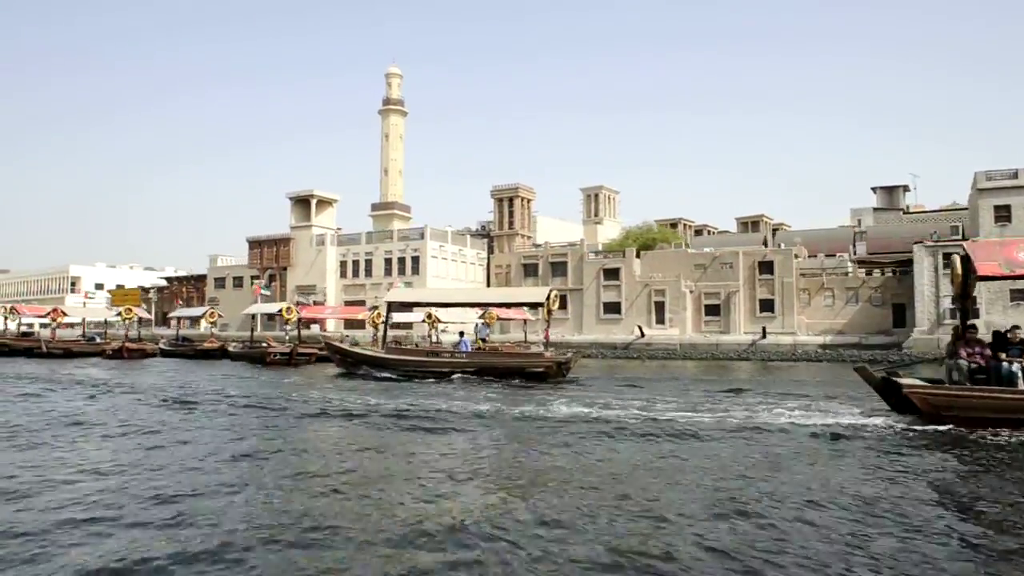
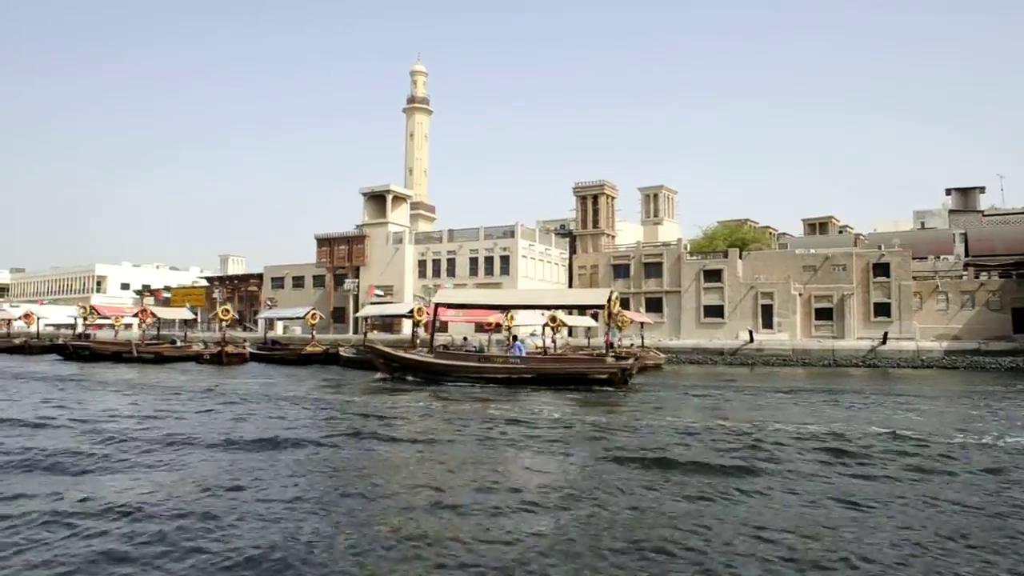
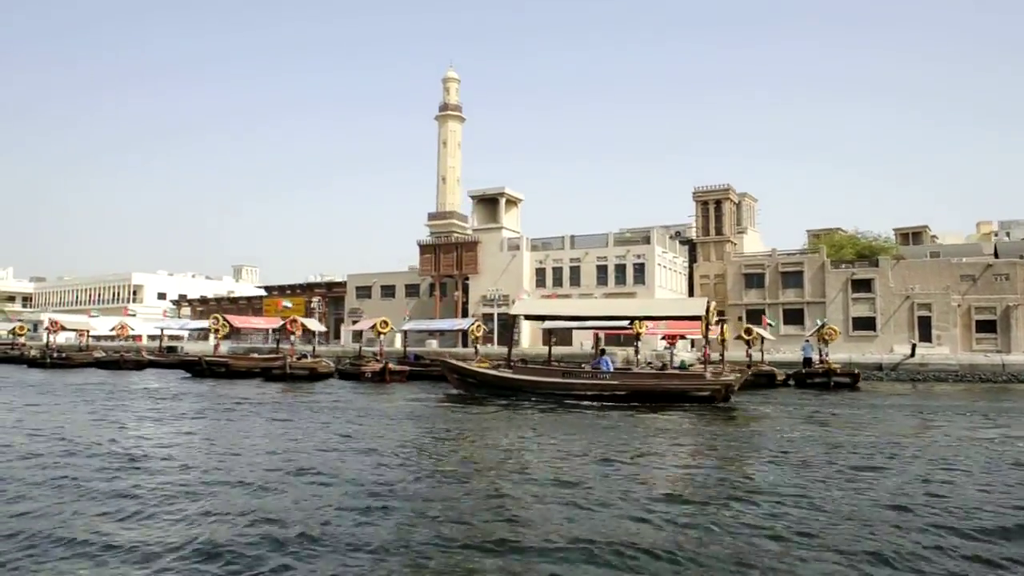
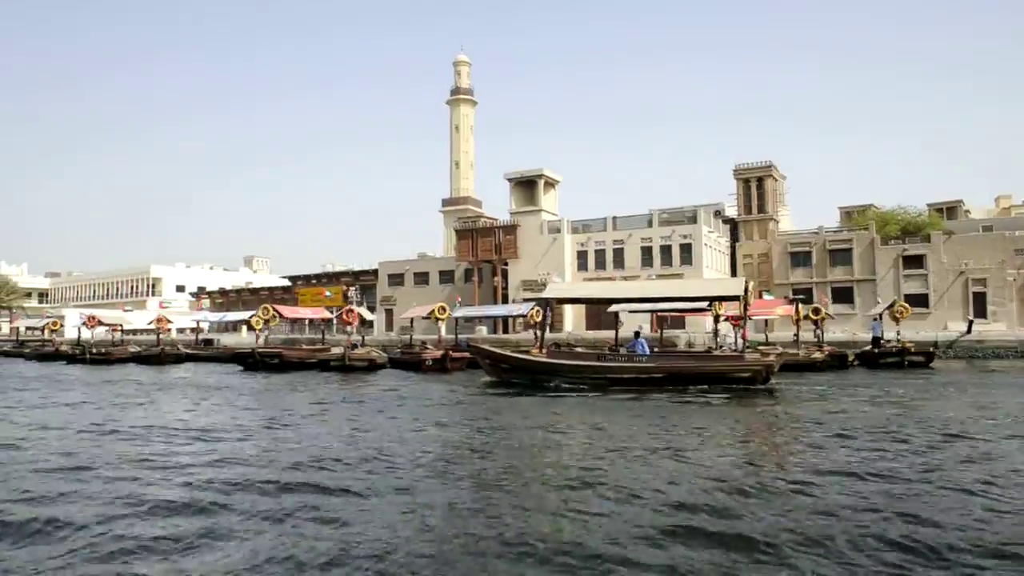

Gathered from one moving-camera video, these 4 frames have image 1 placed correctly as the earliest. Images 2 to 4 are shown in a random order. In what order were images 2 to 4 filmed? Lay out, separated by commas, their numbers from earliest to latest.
2, 3, 4
